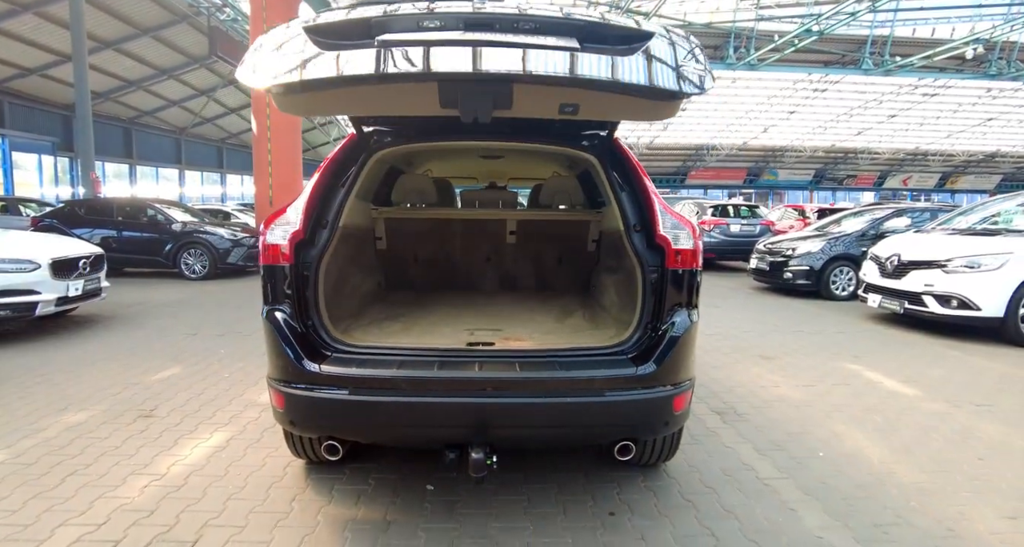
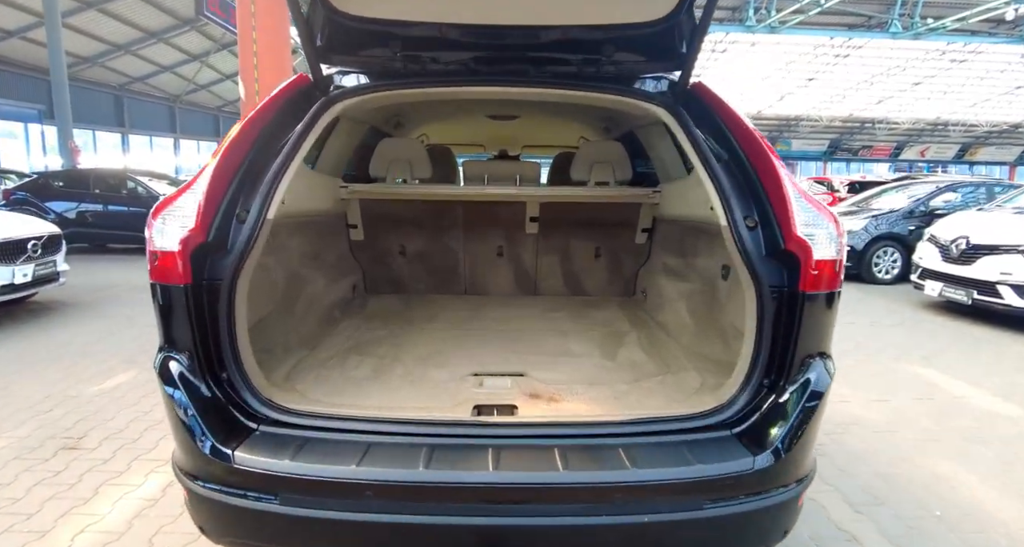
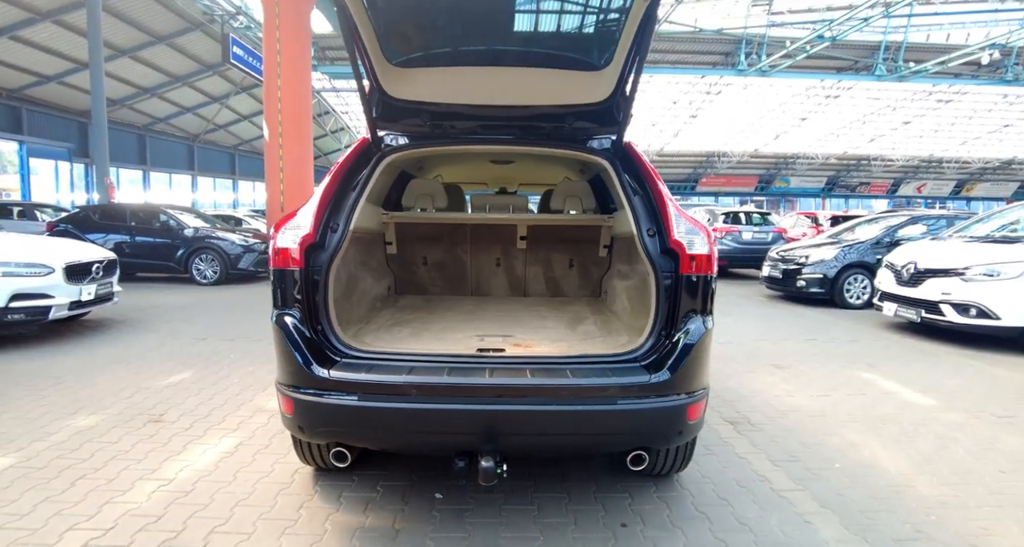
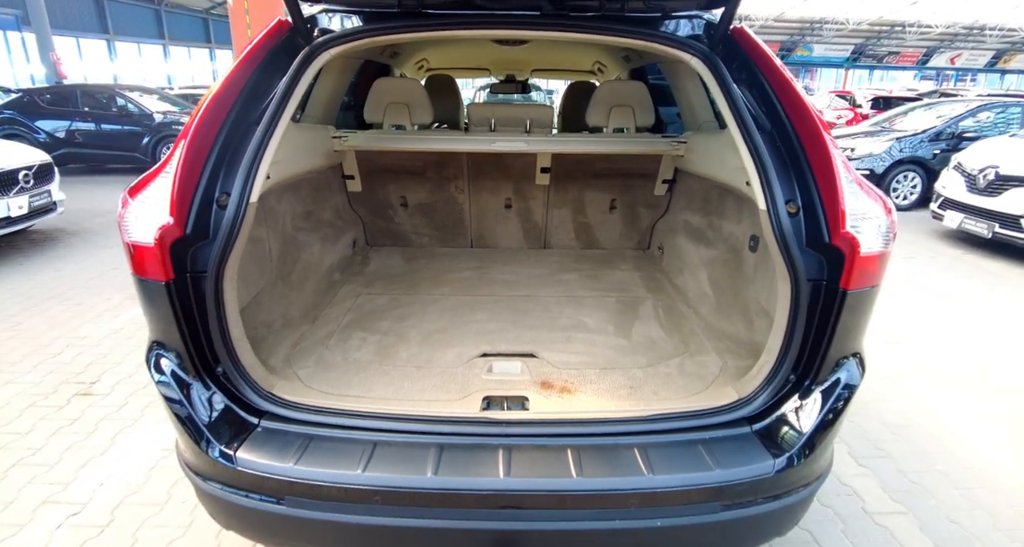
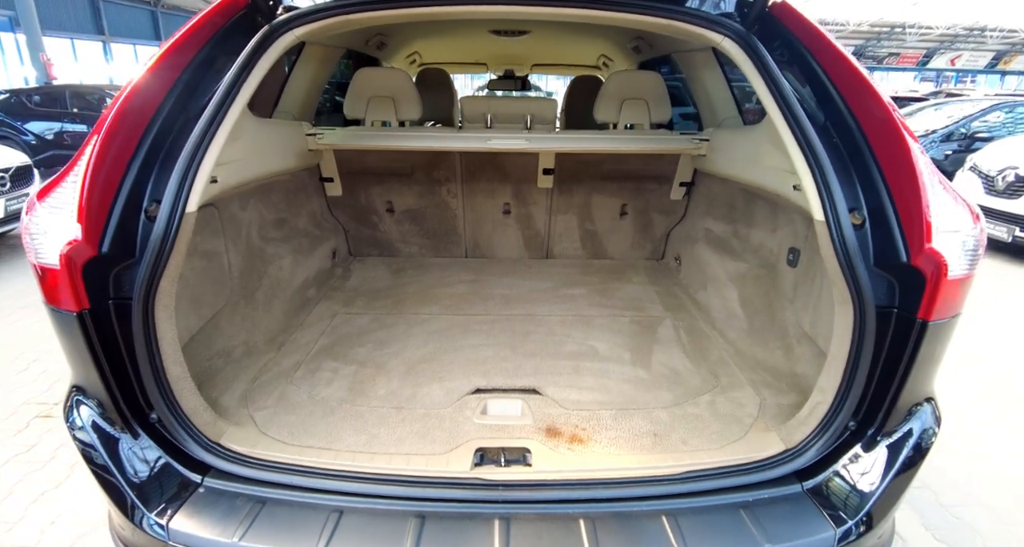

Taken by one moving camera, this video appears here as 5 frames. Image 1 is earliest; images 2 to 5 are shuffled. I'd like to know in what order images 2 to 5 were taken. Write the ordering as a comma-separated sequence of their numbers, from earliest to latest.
2, 5, 4, 3
